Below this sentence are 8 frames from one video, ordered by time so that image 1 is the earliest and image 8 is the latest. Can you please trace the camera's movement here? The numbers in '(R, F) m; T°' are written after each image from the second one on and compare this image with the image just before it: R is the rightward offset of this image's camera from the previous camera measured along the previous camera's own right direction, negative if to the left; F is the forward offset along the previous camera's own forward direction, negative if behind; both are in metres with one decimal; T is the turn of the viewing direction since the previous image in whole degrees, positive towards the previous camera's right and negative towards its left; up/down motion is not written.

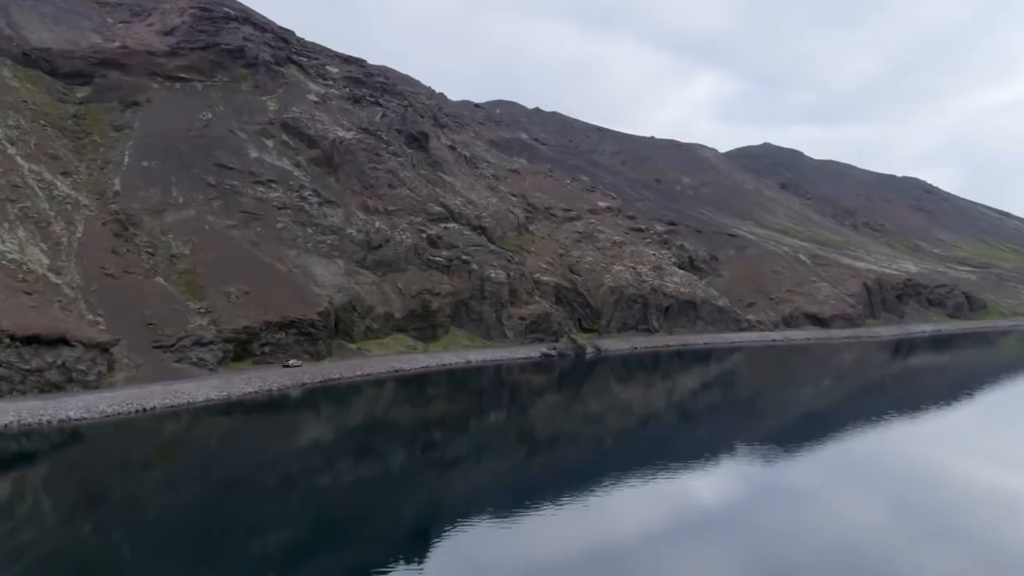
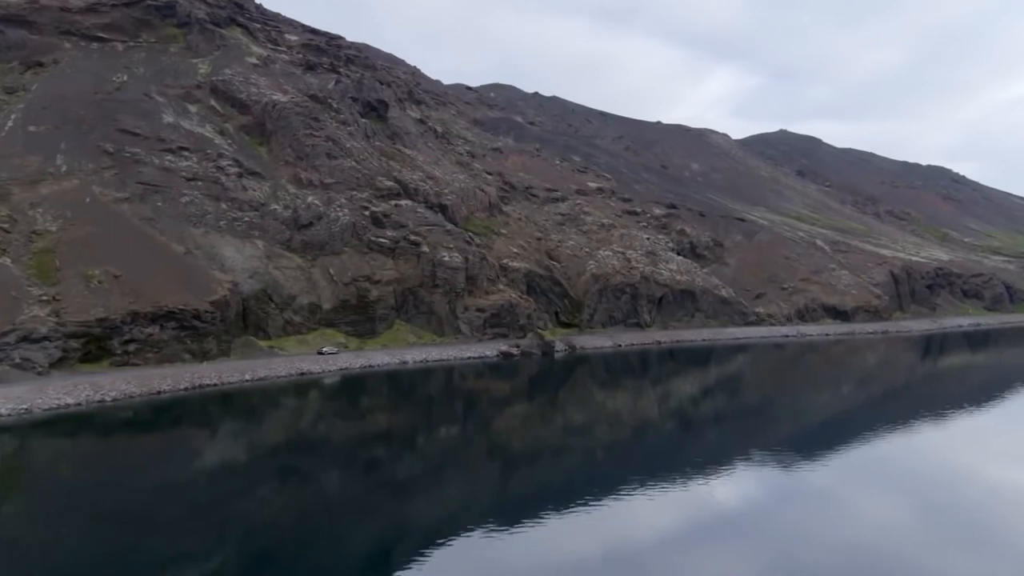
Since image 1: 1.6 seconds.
(+5.9, +16.0) m; -1°
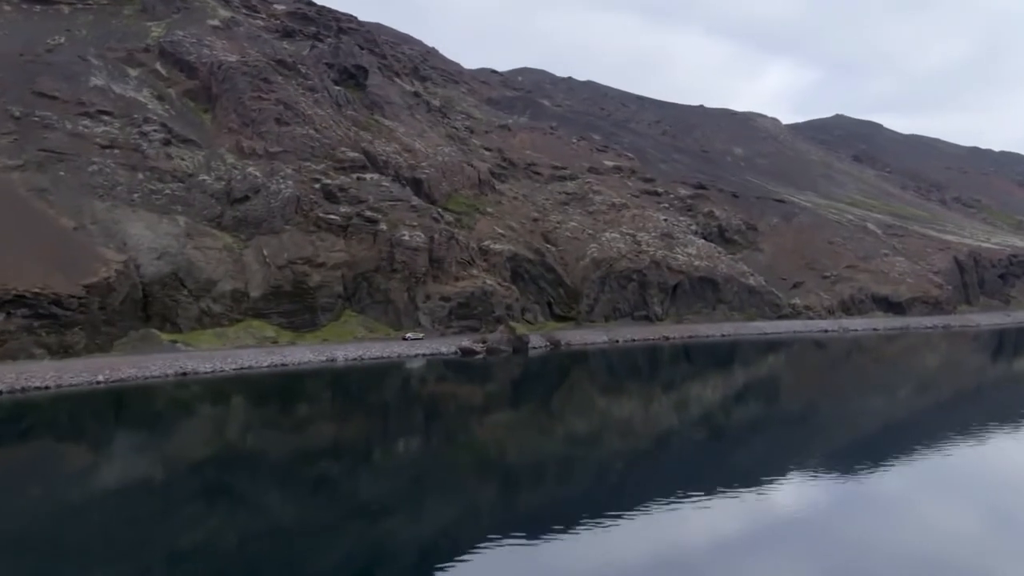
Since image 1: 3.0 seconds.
(+7.0, +13.7) m; -4°
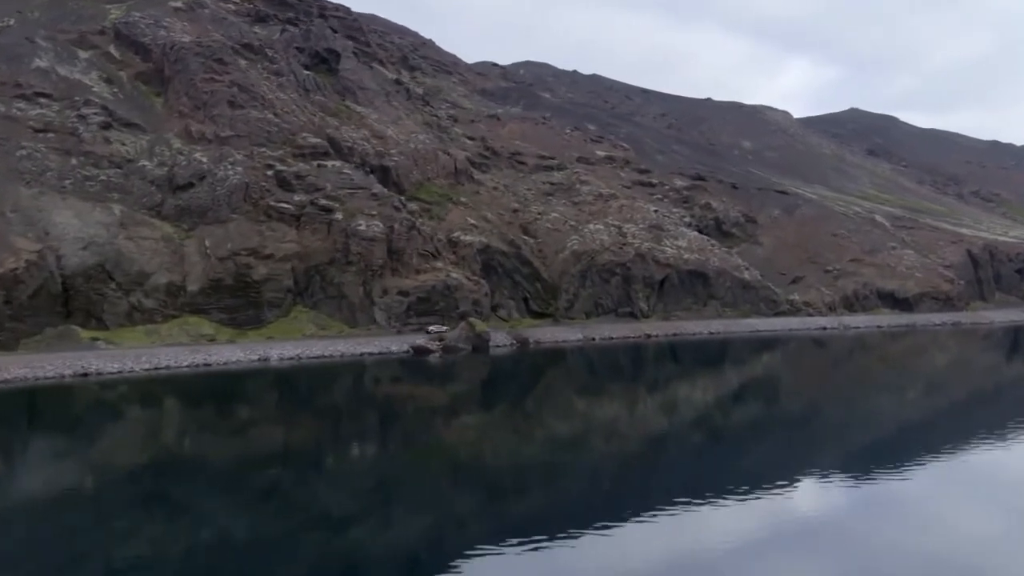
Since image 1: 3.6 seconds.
(+4.1, +5.4) m; -1°
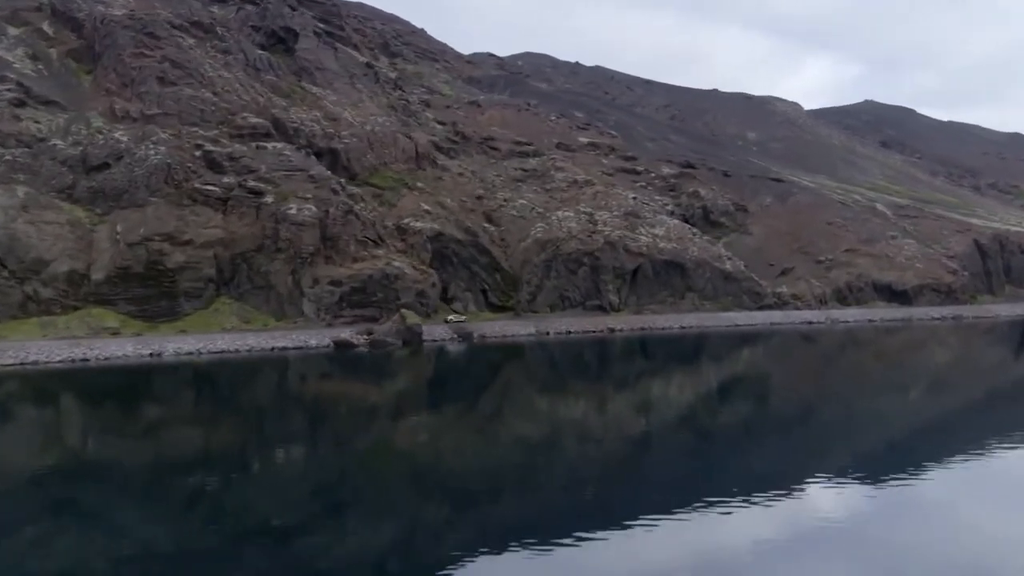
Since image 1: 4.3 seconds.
(+5.3, +5.8) m; -1°
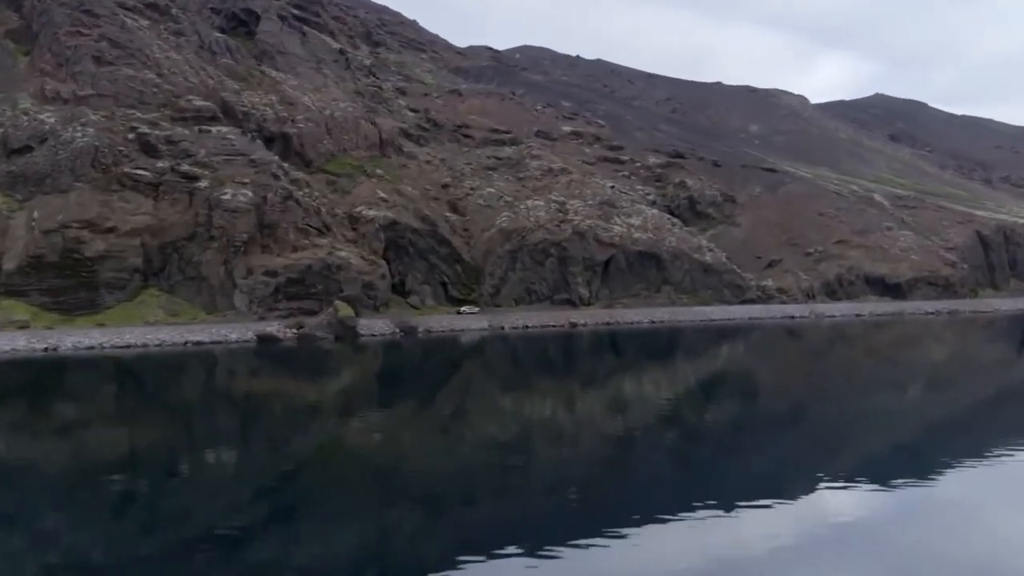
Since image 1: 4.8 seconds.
(+4.3, +4.3) m; -1°
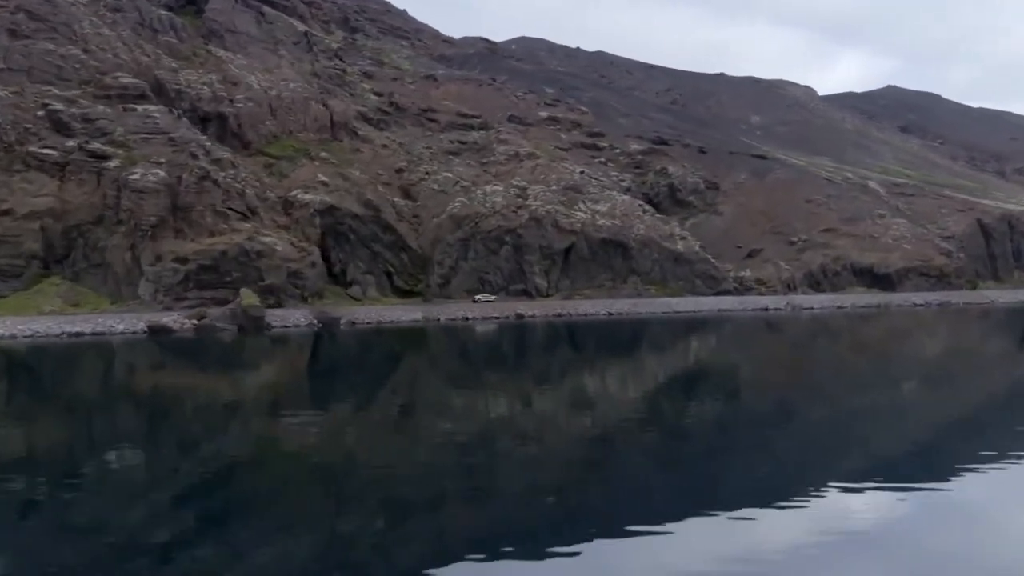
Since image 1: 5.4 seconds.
(+5.0, +5.0) m; -1°
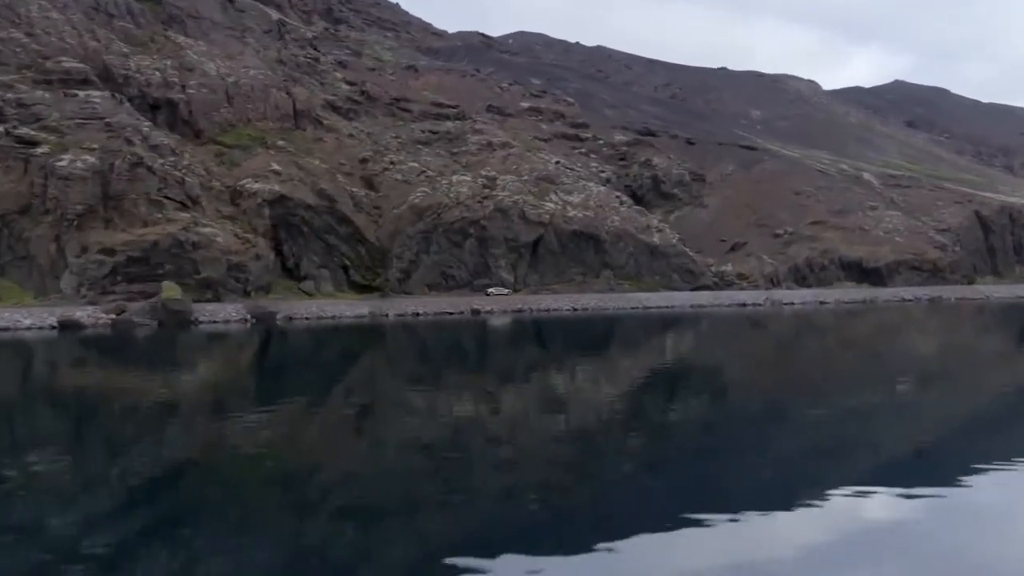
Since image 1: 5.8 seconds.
(+3.4, +3.3) m; -1°
